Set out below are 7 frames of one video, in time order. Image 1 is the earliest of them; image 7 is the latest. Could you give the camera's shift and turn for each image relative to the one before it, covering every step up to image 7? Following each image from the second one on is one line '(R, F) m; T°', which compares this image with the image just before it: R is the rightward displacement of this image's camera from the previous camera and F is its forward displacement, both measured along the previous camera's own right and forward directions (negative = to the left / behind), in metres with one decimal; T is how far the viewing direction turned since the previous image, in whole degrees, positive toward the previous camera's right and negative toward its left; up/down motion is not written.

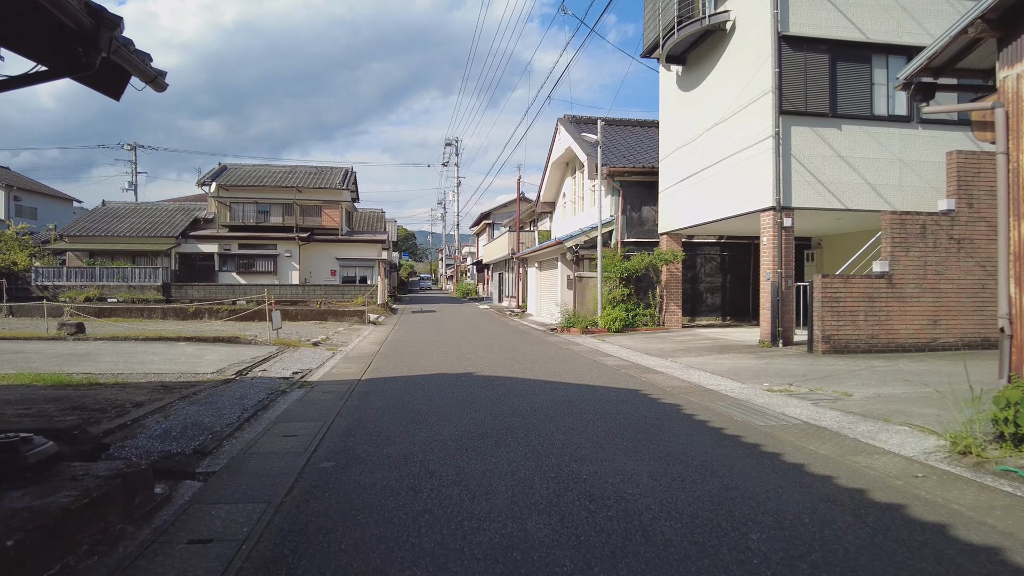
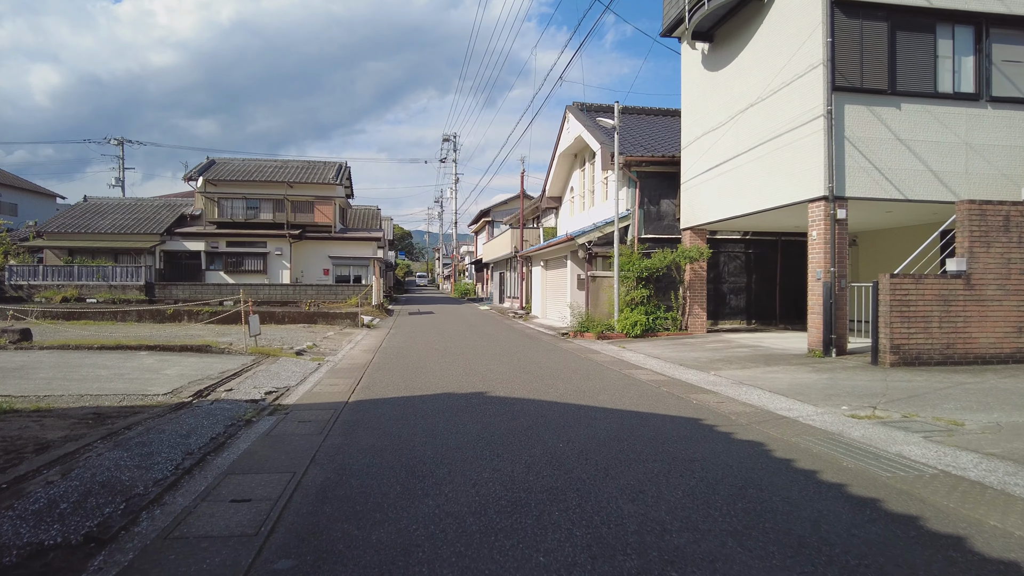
(-0.3, +1.7) m; 0°
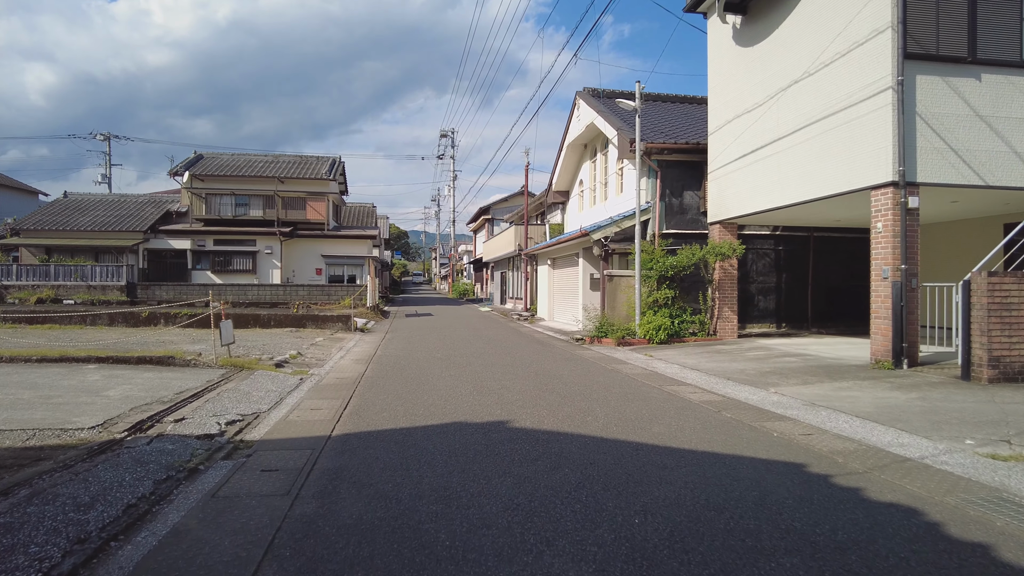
(-0.3, +1.6) m; 0°
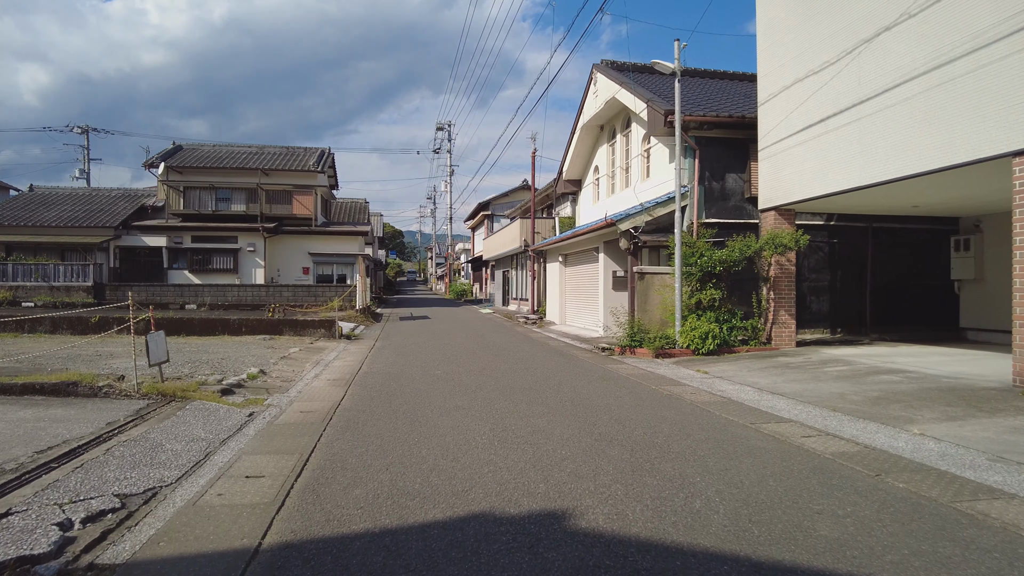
(-0.4, +2.5) m; 0°
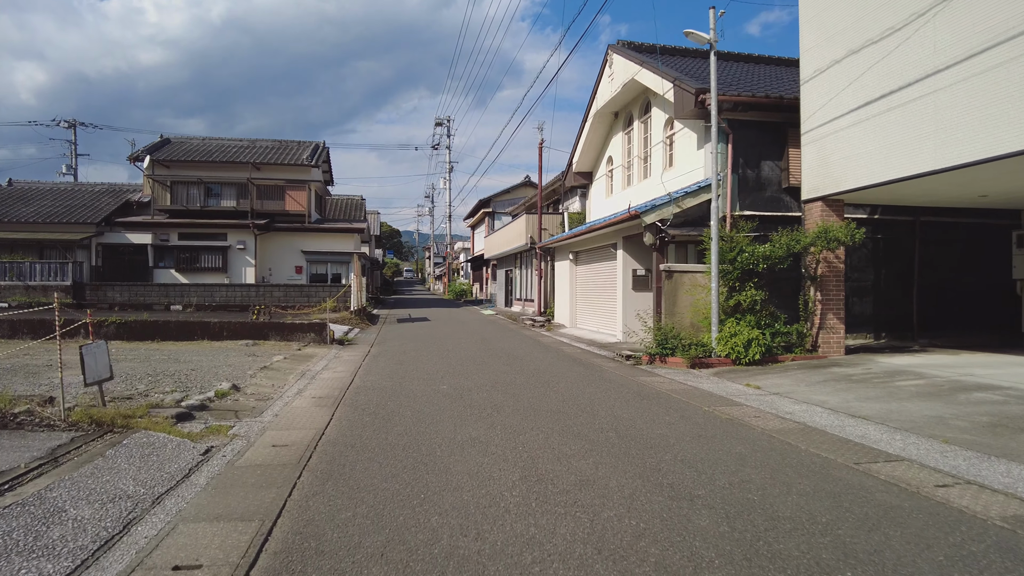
(-0.3, +1.5) m; 0°
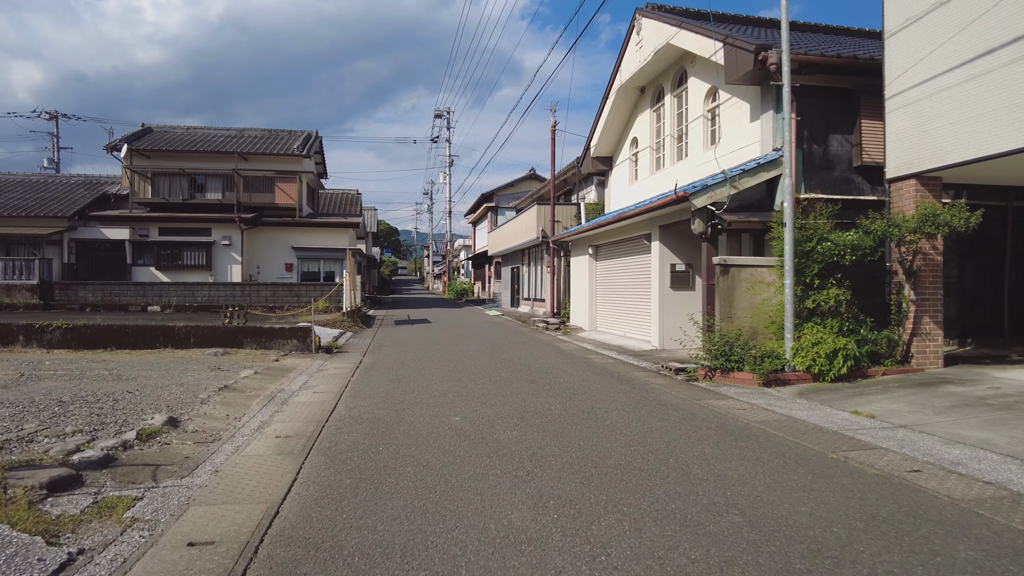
(-0.4, +2.1) m; 0°
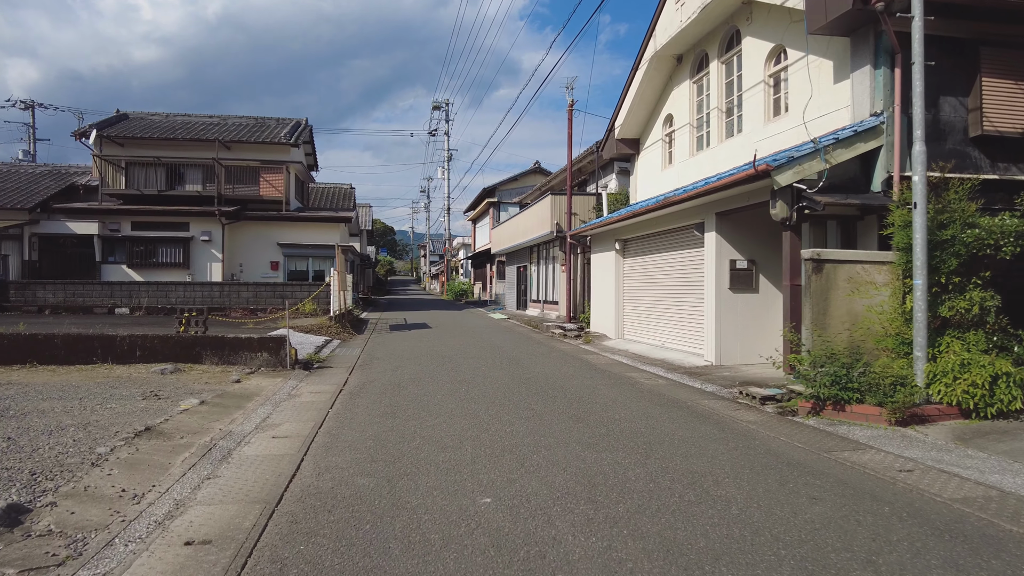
(-0.4, +2.3) m; 0°
